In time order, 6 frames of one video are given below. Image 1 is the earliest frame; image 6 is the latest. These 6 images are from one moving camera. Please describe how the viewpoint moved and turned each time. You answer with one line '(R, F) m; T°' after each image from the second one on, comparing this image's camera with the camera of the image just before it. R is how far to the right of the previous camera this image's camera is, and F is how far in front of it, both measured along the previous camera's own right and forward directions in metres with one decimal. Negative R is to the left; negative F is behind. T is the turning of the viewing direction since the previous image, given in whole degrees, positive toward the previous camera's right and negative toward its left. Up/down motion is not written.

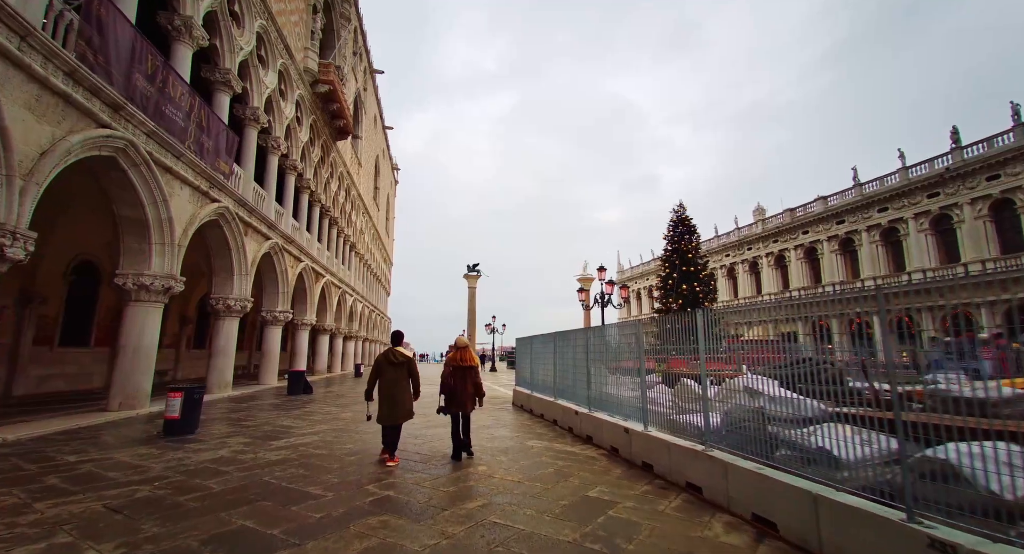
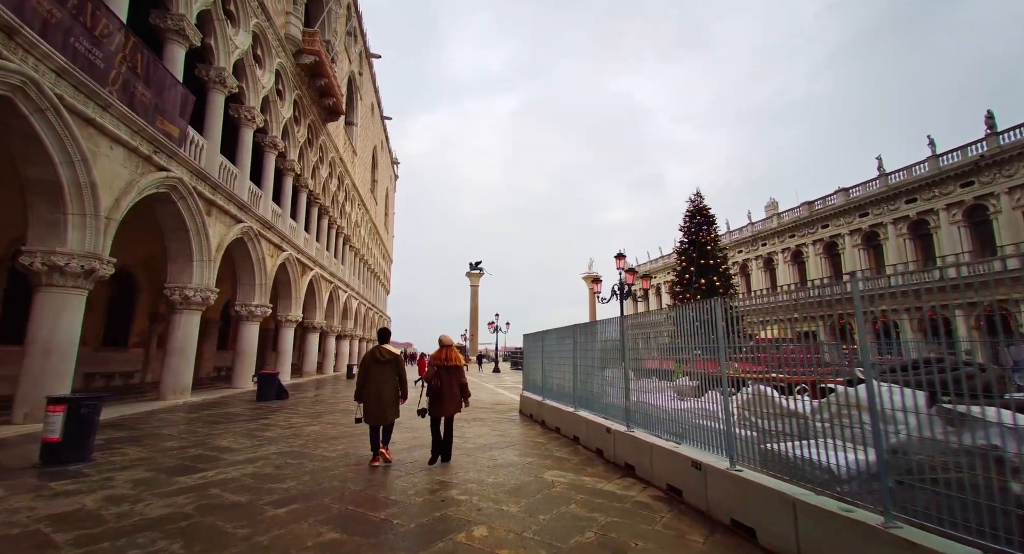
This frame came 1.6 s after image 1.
(-0.1, +1.7) m; 0°
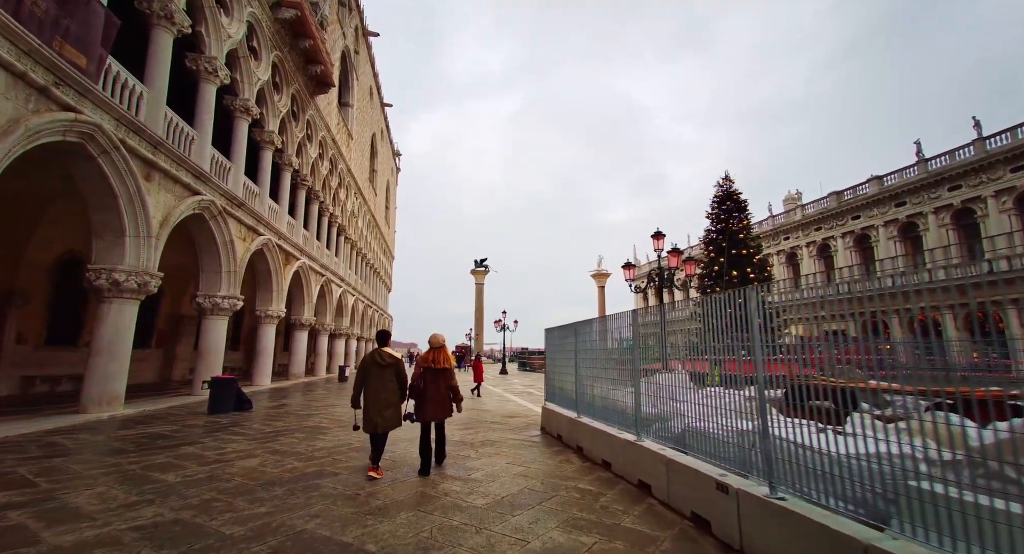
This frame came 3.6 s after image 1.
(-0.2, +2.1) m; -1°
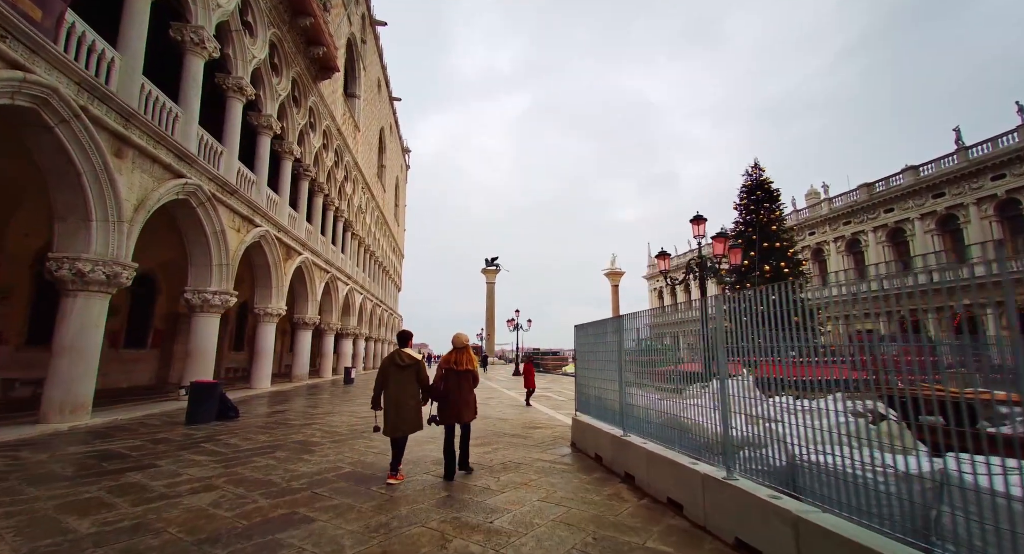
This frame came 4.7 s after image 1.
(-0.2, +1.1) m; -1°
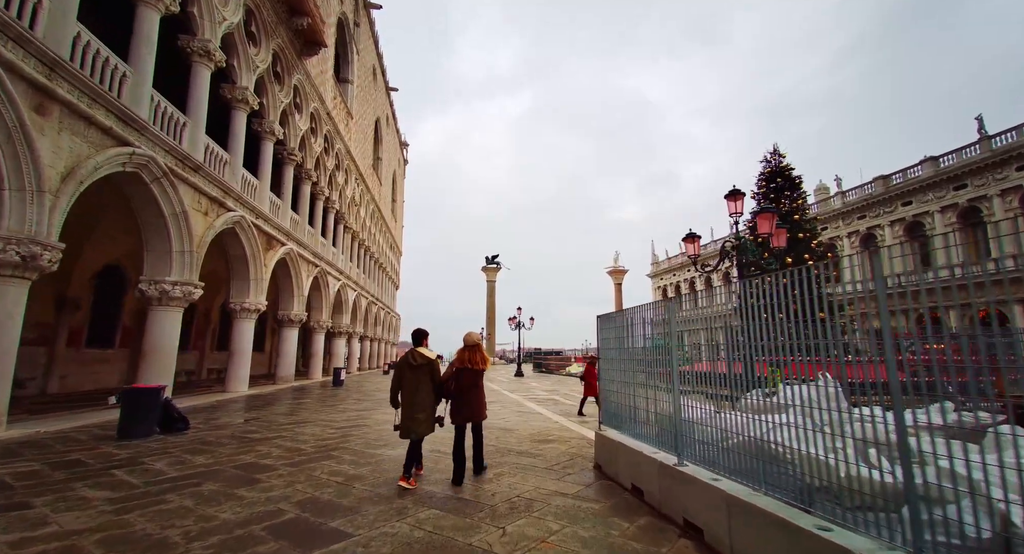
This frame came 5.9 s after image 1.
(-0.1, +1.3) m; 0°
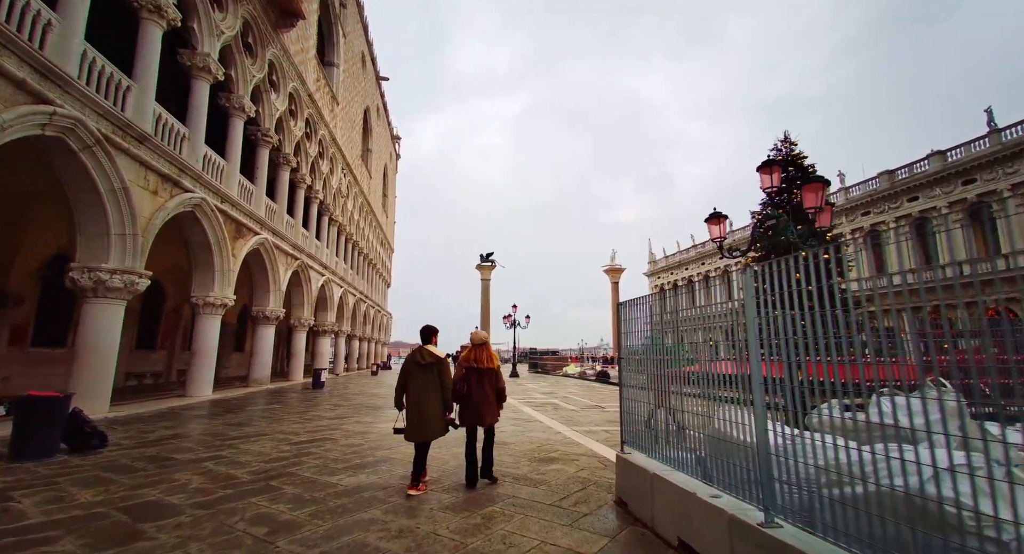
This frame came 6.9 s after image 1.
(0.0, +1.2) m; +1°
